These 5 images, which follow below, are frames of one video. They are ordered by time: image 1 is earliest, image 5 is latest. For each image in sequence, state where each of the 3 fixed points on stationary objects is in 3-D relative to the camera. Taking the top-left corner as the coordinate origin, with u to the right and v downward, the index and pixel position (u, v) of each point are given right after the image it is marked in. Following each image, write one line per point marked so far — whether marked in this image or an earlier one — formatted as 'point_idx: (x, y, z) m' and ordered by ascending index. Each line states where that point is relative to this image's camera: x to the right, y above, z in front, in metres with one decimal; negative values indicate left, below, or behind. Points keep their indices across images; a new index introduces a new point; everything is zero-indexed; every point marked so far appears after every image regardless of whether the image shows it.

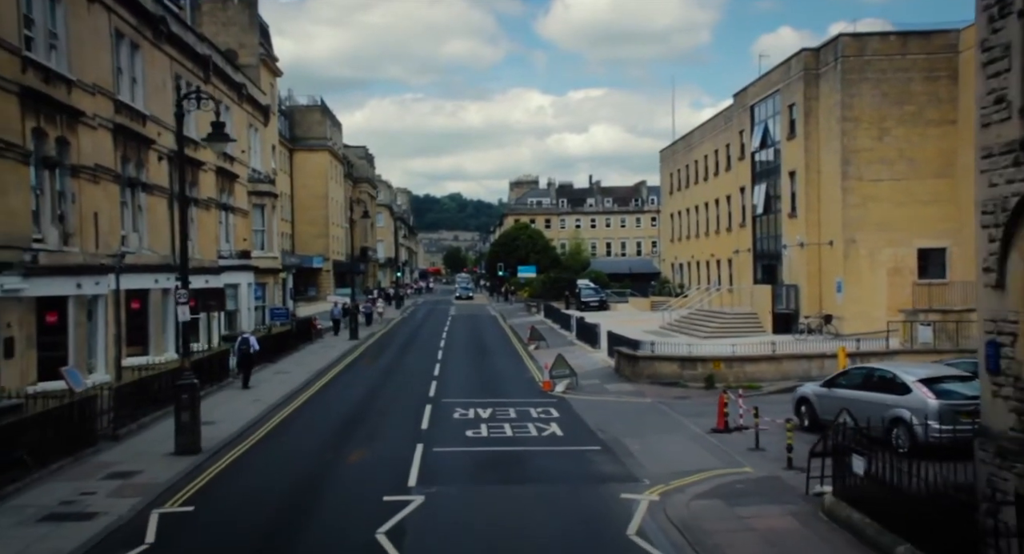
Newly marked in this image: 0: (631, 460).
0: (+2.3, -3.5, +16.3) m
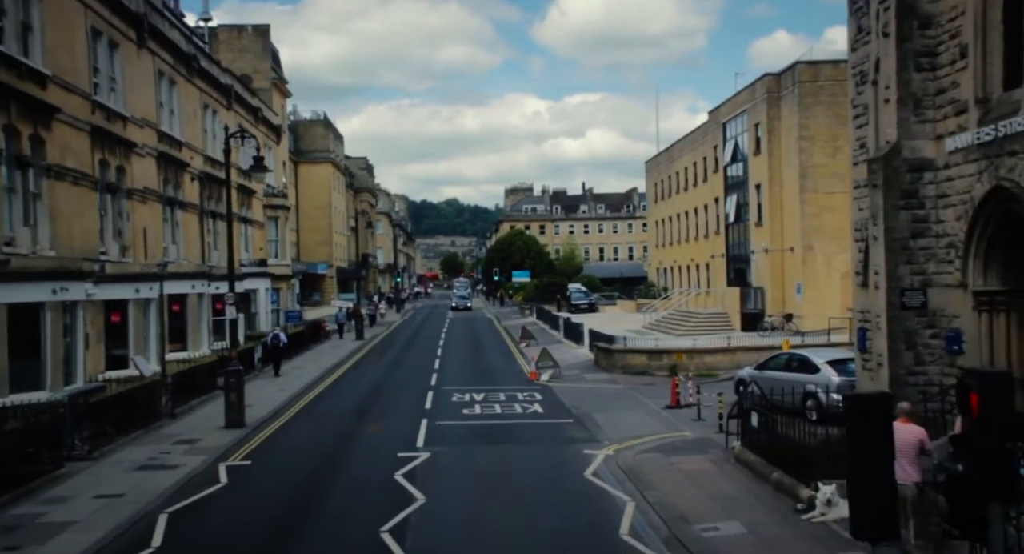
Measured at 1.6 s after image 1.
0: (+2.0, -3.6, +20.2) m
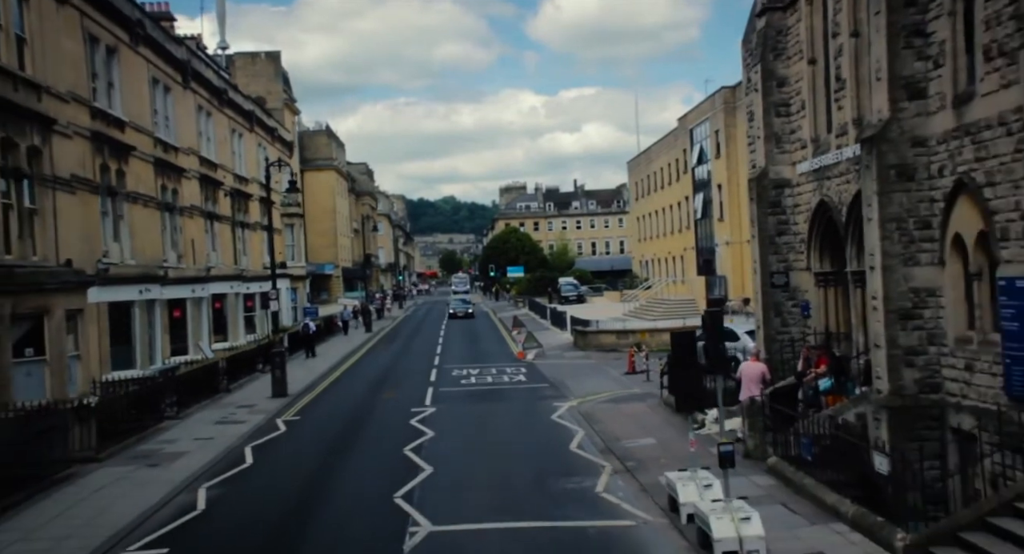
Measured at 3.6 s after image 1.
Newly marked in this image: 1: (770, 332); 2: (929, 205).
0: (+1.6, -3.4, +25.6) m
1: (+5.7, -1.2, +18.8) m
2: (+6.4, +1.1, +13.0) m
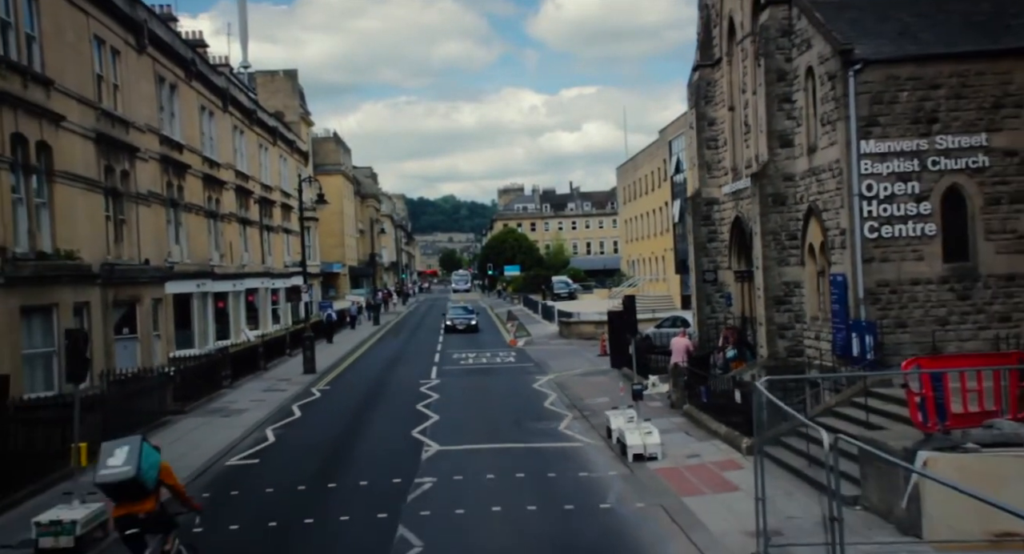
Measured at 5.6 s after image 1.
0: (+1.3, -3.3, +30.8) m
1: (+5.4, -1.2, +24.0) m
2: (+6.1, +1.2, +18.2) m
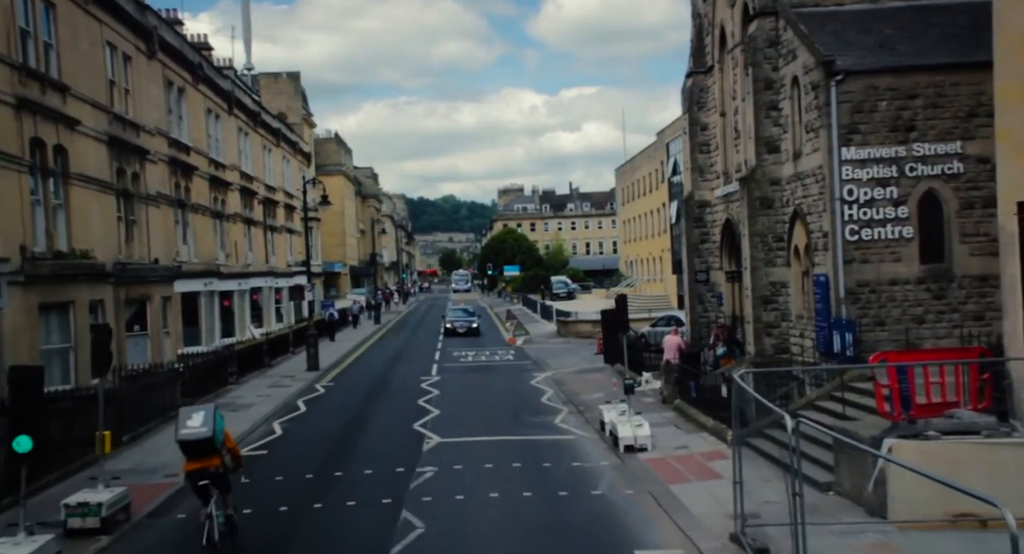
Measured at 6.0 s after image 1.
0: (+1.2, -3.3, +31.6) m
1: (+5.3, -1.2, +24.8) m
2: (+6.1, +1.2, +19.0) m
